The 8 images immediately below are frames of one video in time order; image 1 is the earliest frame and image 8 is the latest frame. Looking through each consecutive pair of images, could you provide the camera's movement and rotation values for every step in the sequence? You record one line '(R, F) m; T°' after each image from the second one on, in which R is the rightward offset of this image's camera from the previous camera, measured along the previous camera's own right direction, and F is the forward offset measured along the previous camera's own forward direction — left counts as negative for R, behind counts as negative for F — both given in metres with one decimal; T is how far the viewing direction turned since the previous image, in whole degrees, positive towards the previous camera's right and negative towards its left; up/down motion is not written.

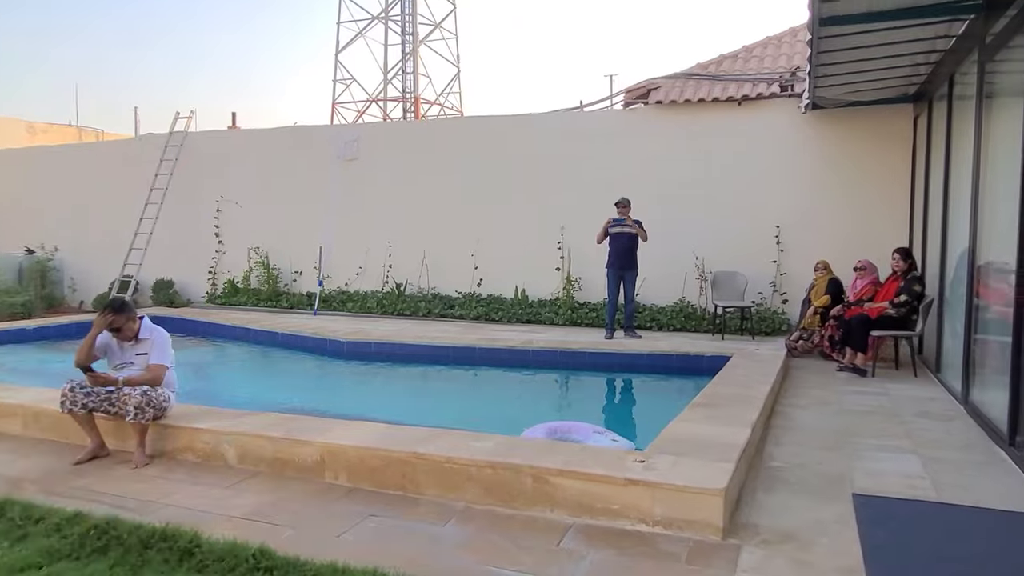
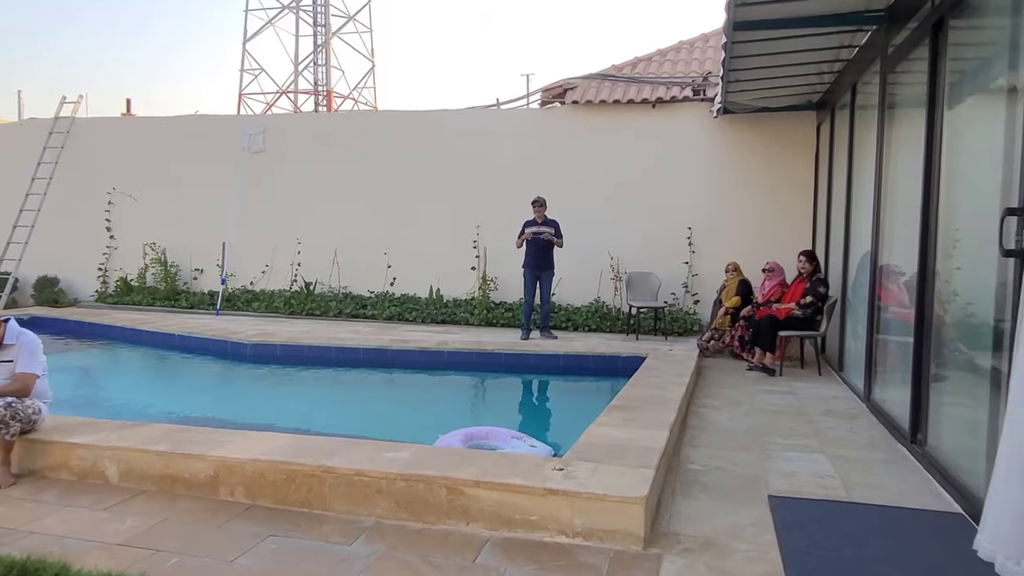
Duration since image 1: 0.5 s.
(0.0, +0.1) m; +7°
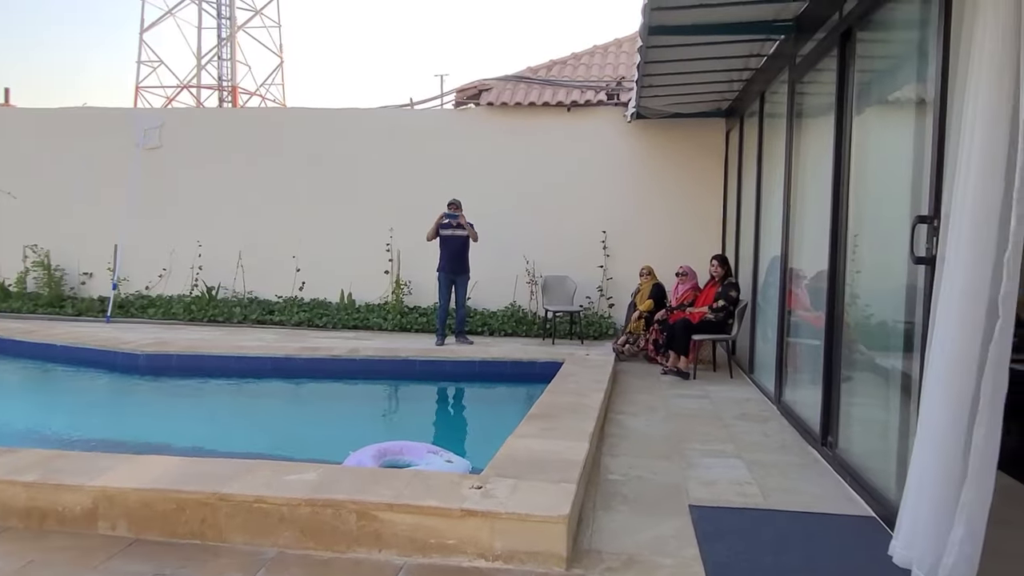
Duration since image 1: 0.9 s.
(0.0, +0.1) m; +7°
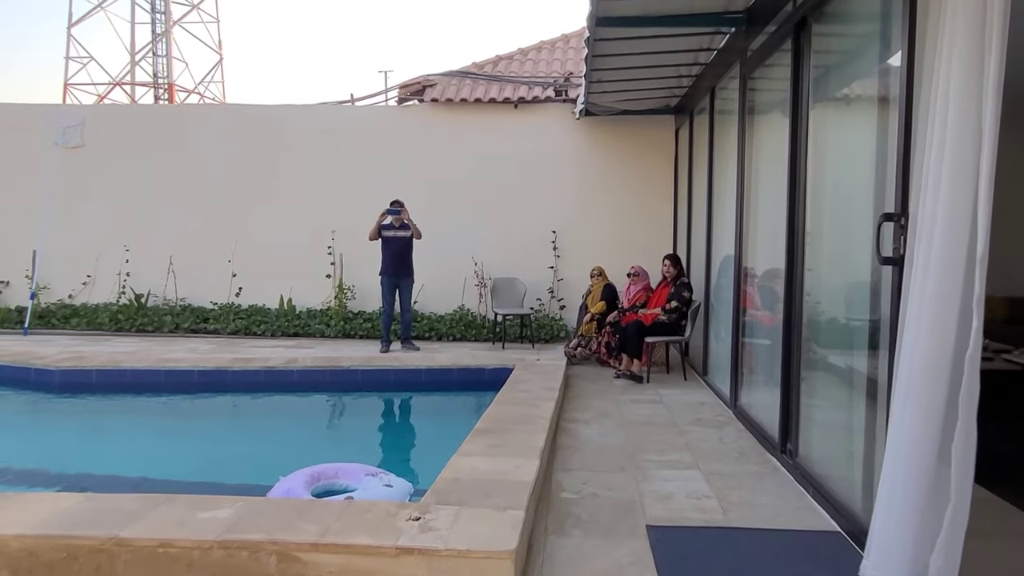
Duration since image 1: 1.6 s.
(0.0, +0.3) m; +4°
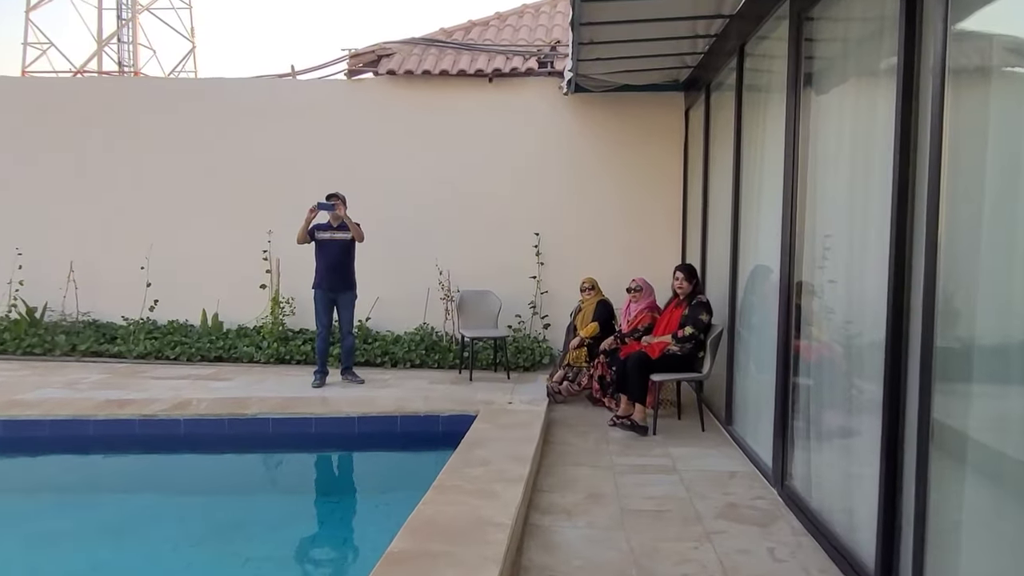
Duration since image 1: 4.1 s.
(+0.2, +1.4) m; 0°
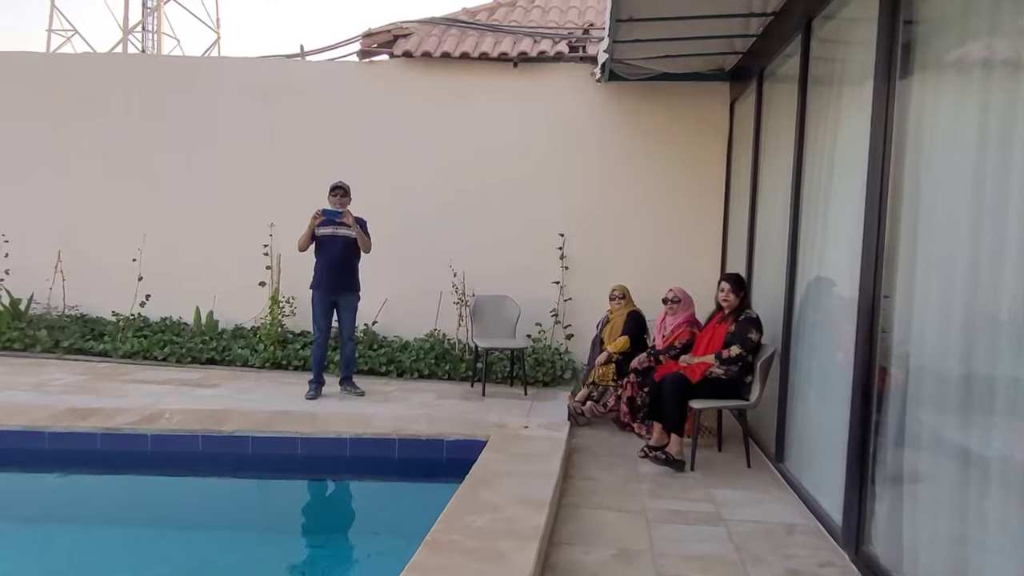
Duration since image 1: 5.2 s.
(0.0, +0.6) m; -2°
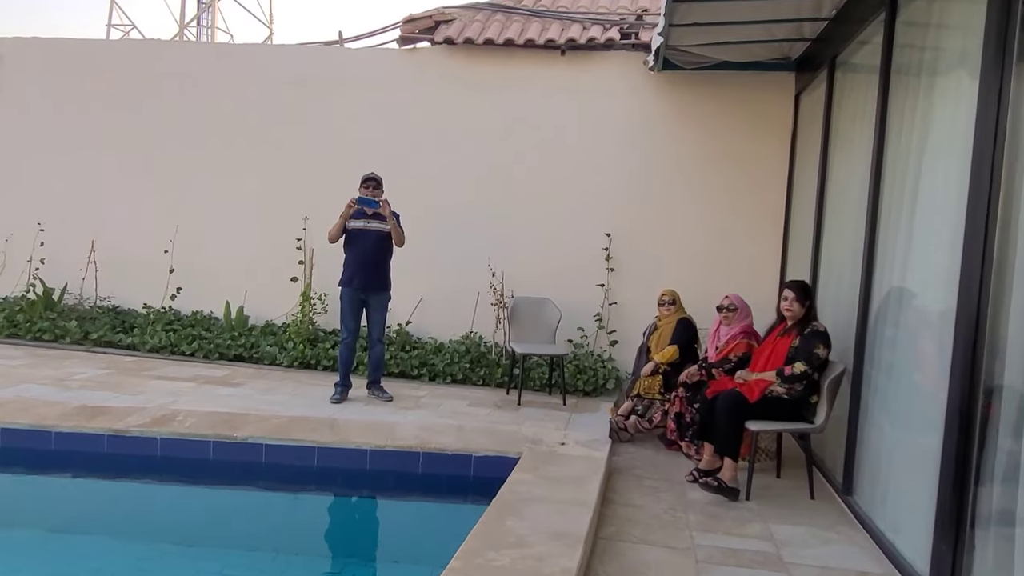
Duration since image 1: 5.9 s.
(0.0, +0.3) m; -4°
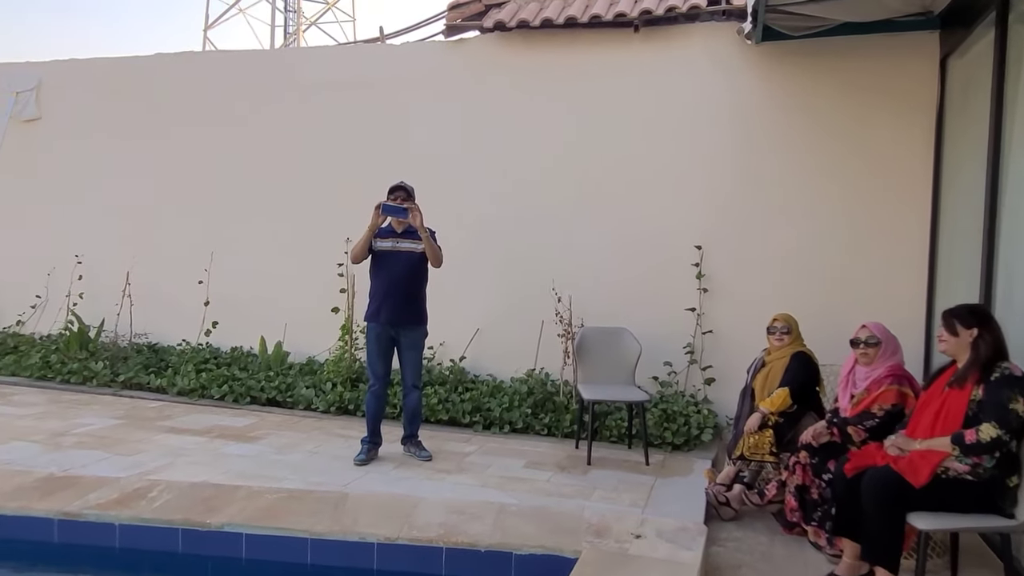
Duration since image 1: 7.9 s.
(+0.2, +0.9) m; -7°
